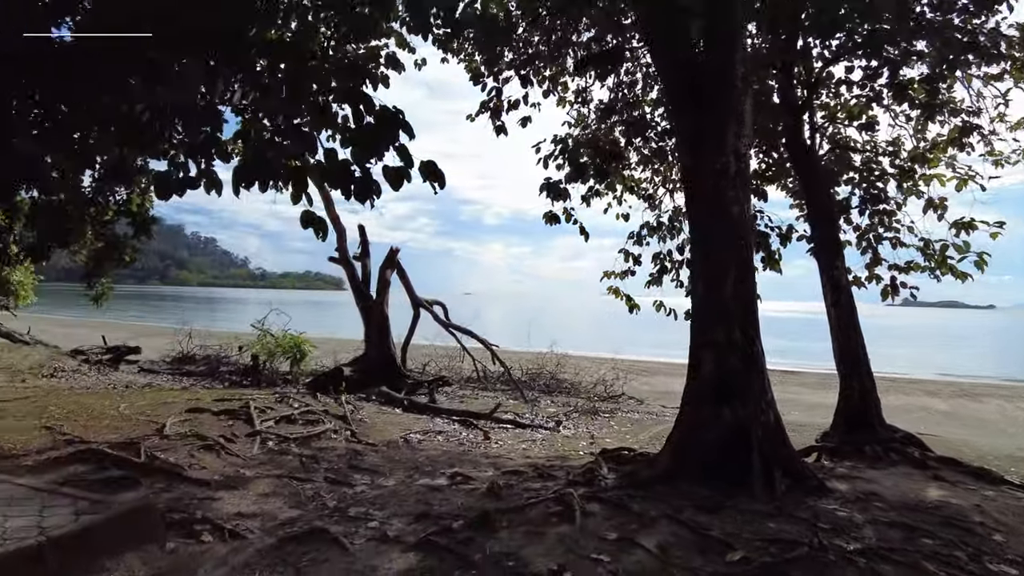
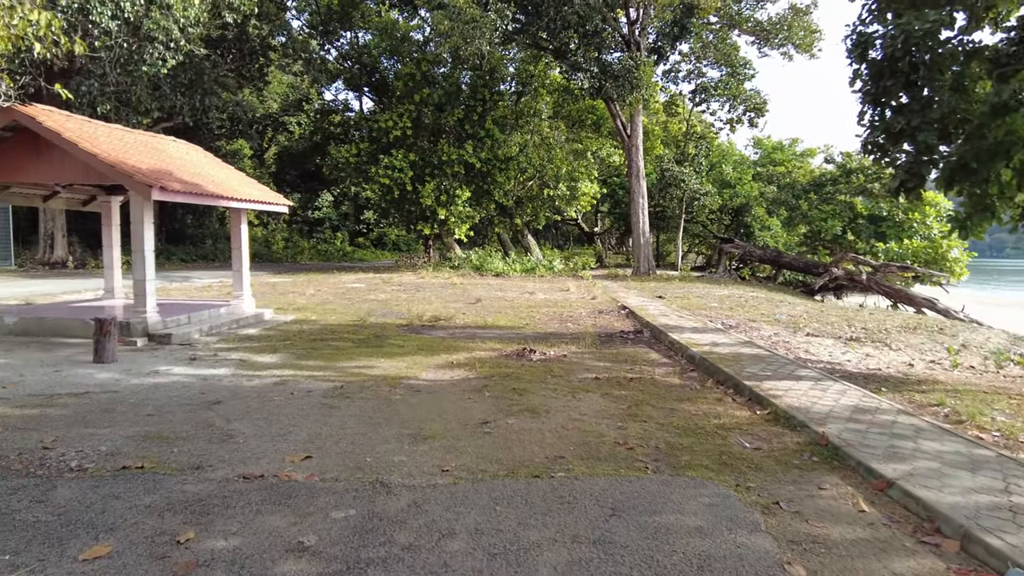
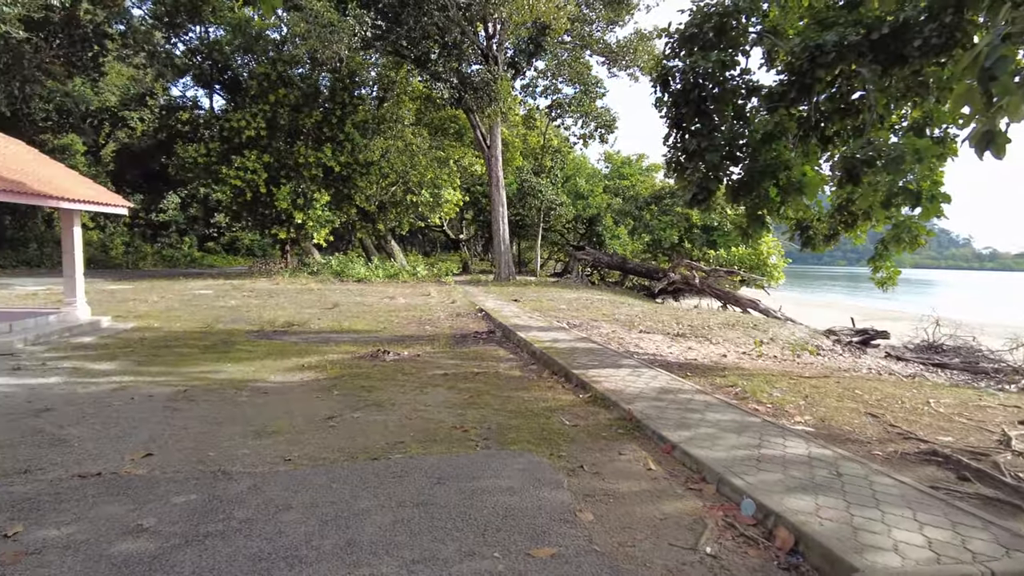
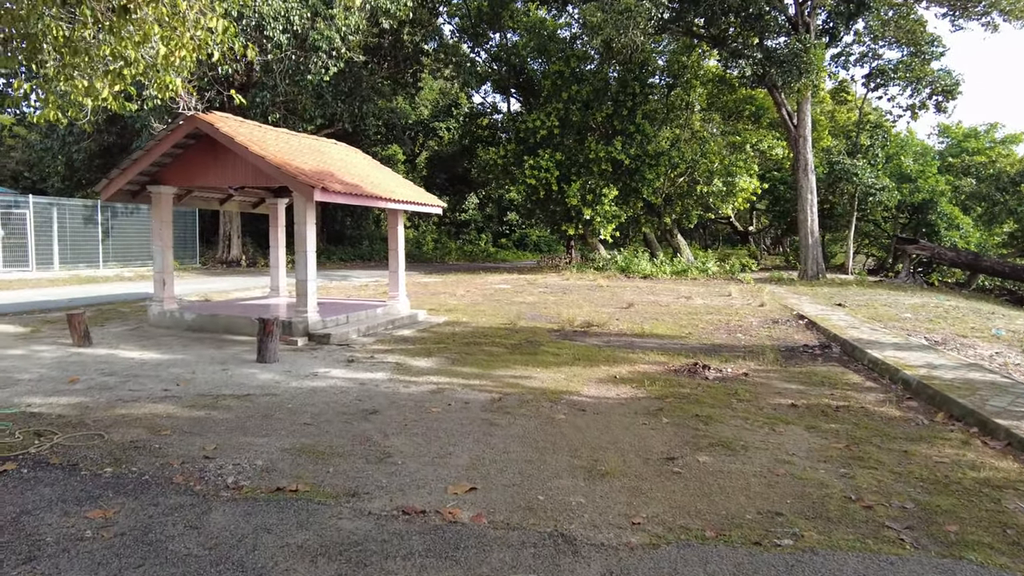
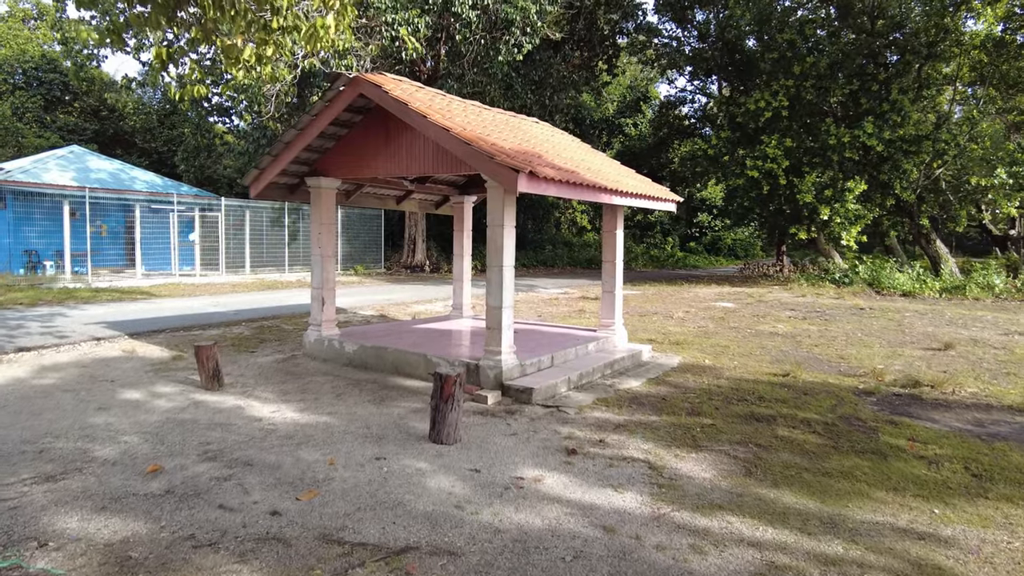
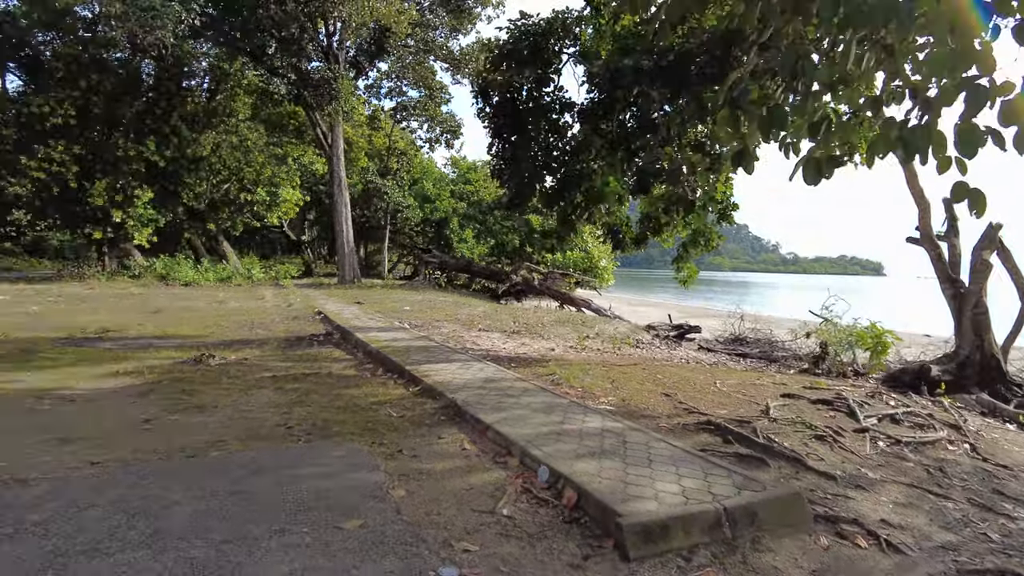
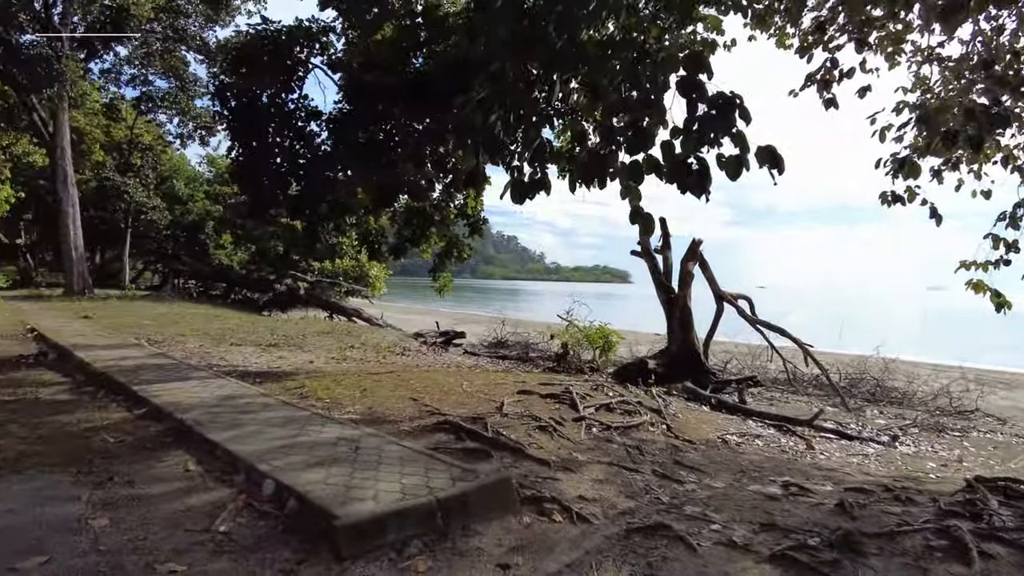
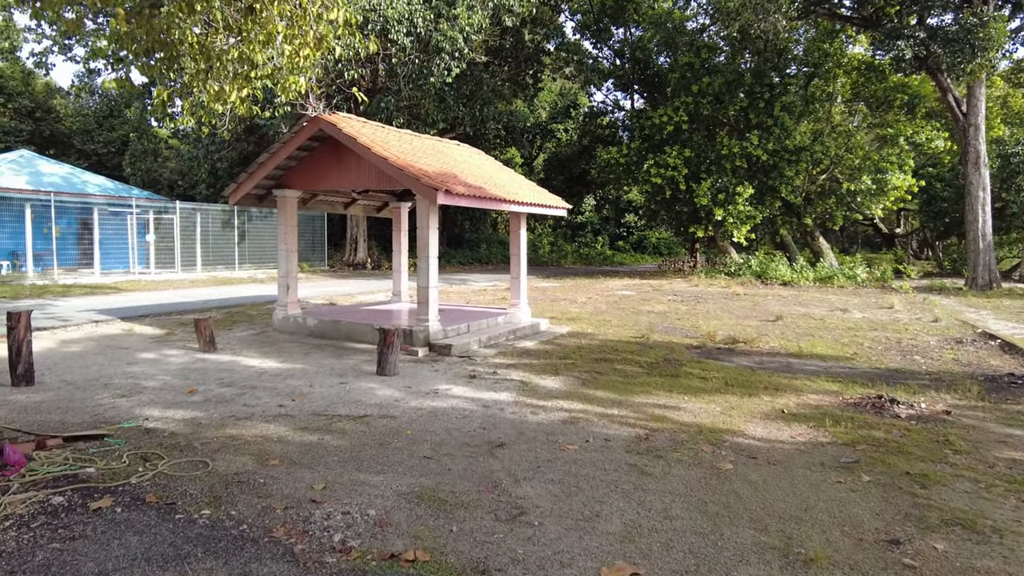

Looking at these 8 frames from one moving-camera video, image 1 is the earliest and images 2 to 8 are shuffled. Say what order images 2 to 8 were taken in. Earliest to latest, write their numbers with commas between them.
7, 6, 3, 2, 4, 8, 5
